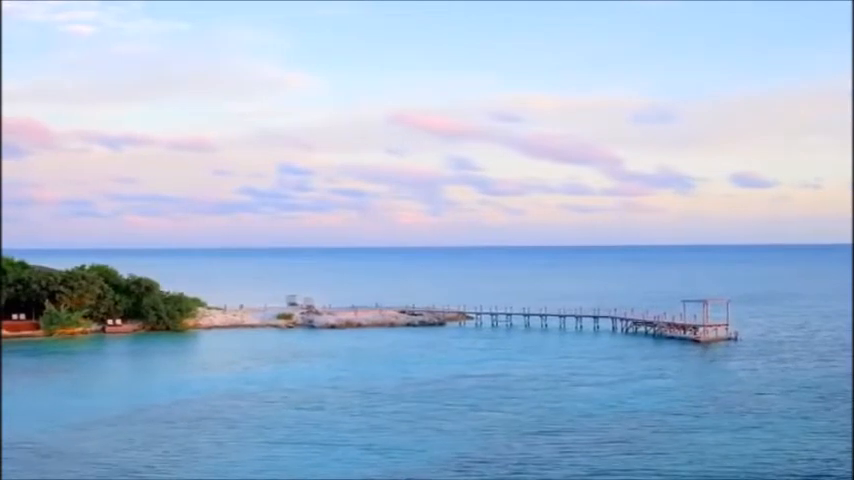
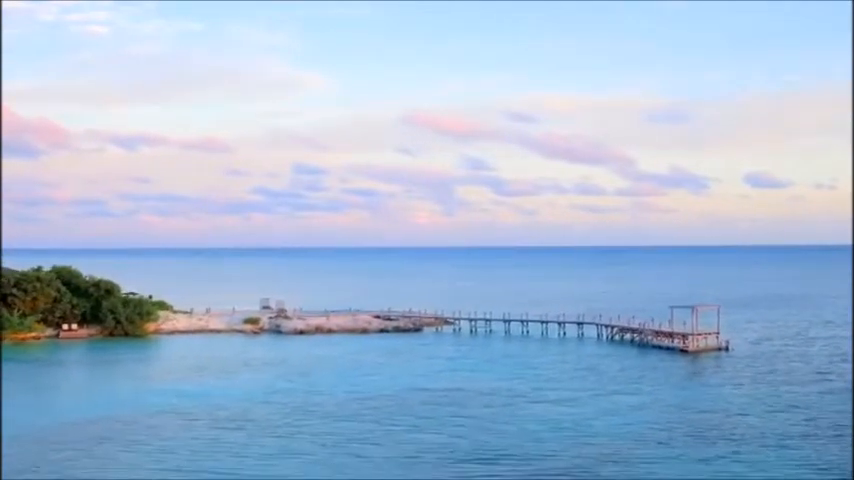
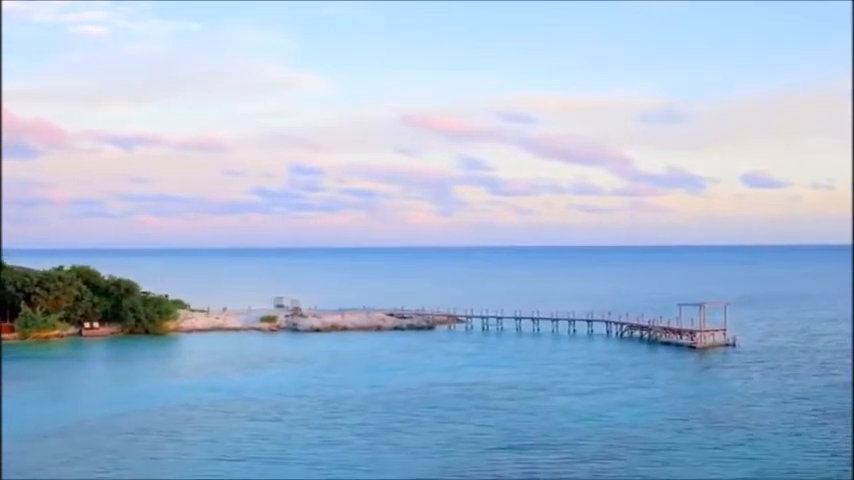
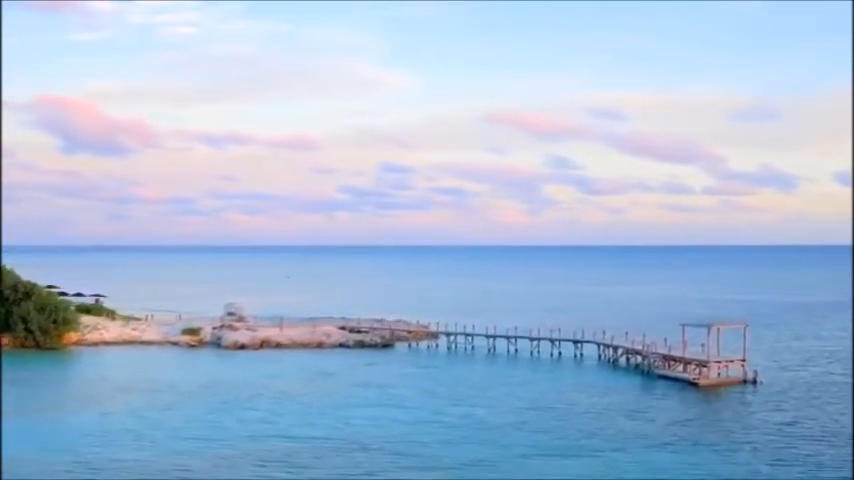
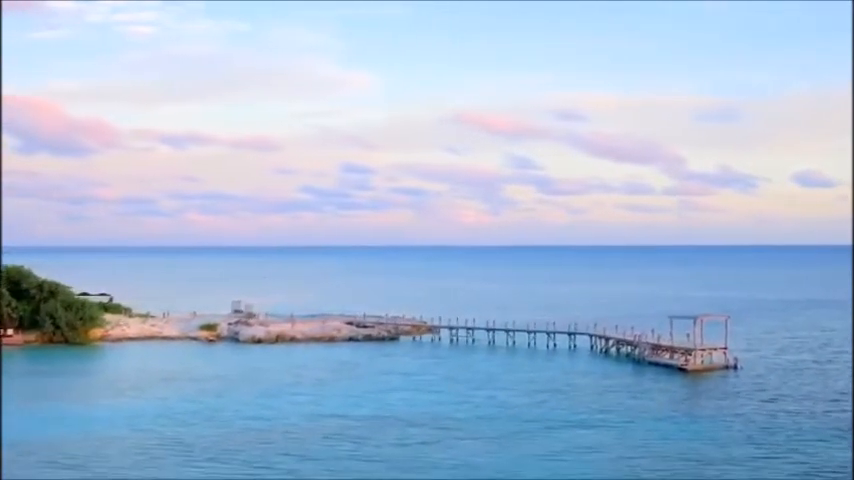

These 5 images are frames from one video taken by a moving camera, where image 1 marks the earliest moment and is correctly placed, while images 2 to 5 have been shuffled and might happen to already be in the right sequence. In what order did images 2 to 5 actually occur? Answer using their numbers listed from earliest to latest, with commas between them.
3, 2, 5, 4
